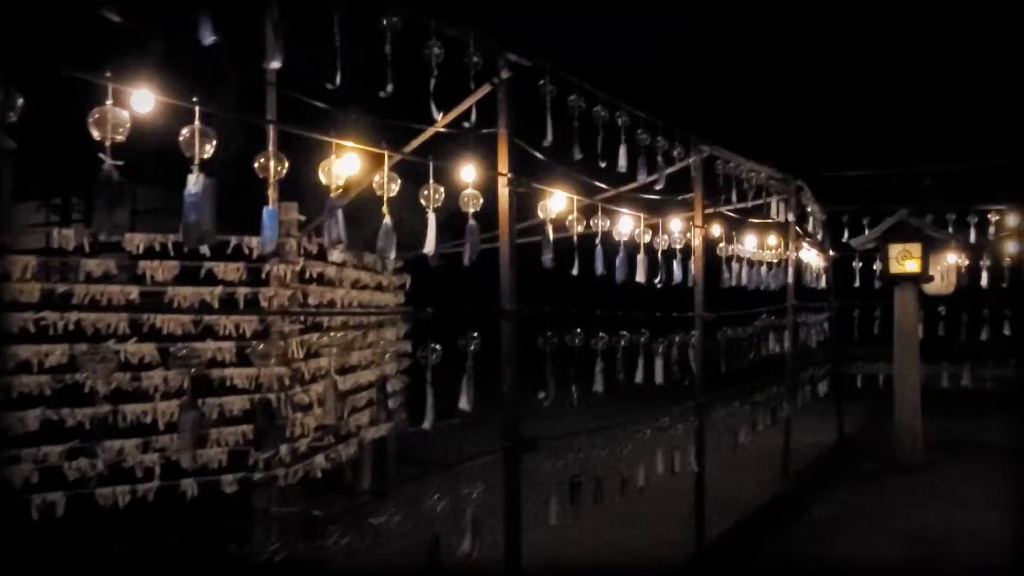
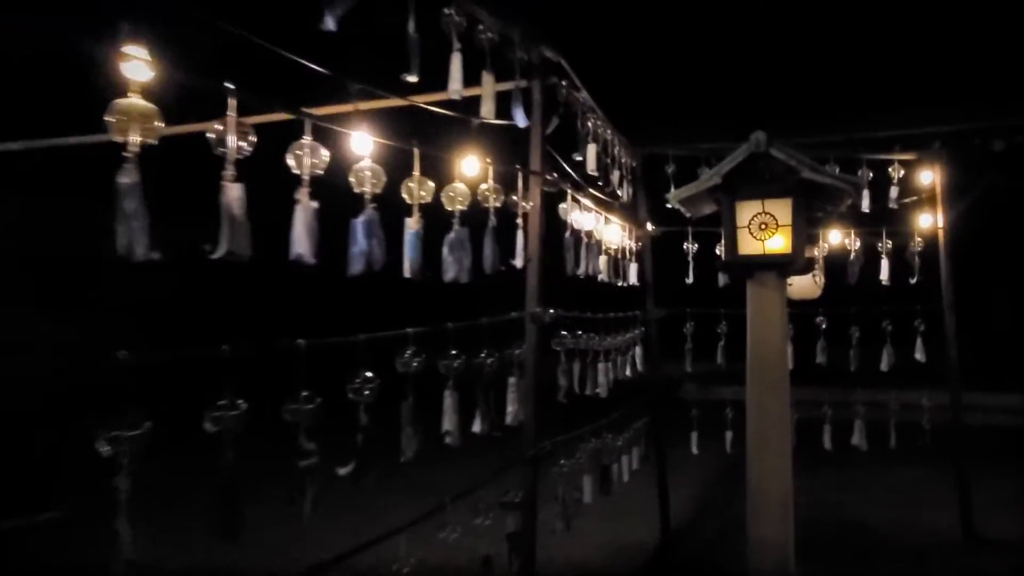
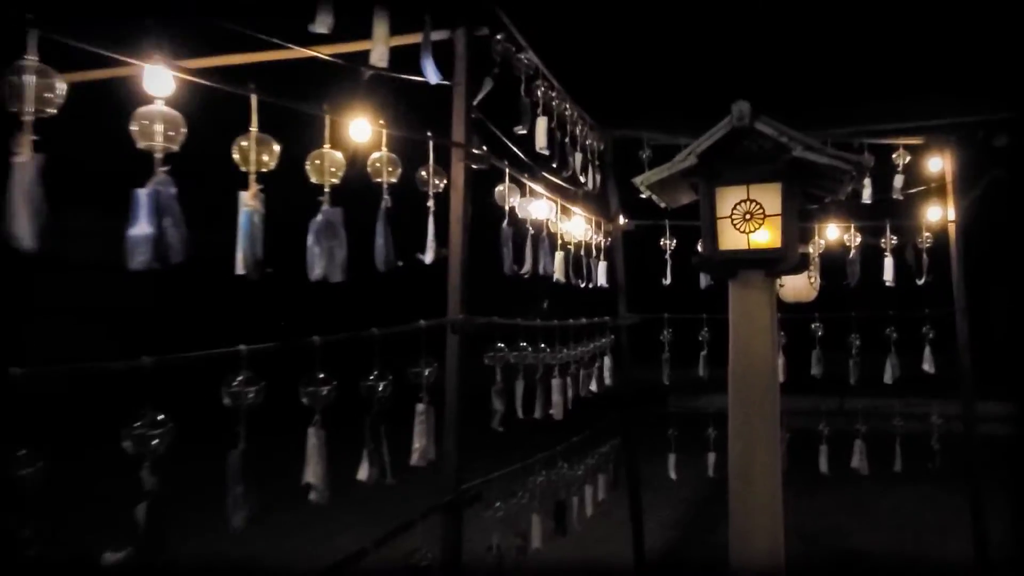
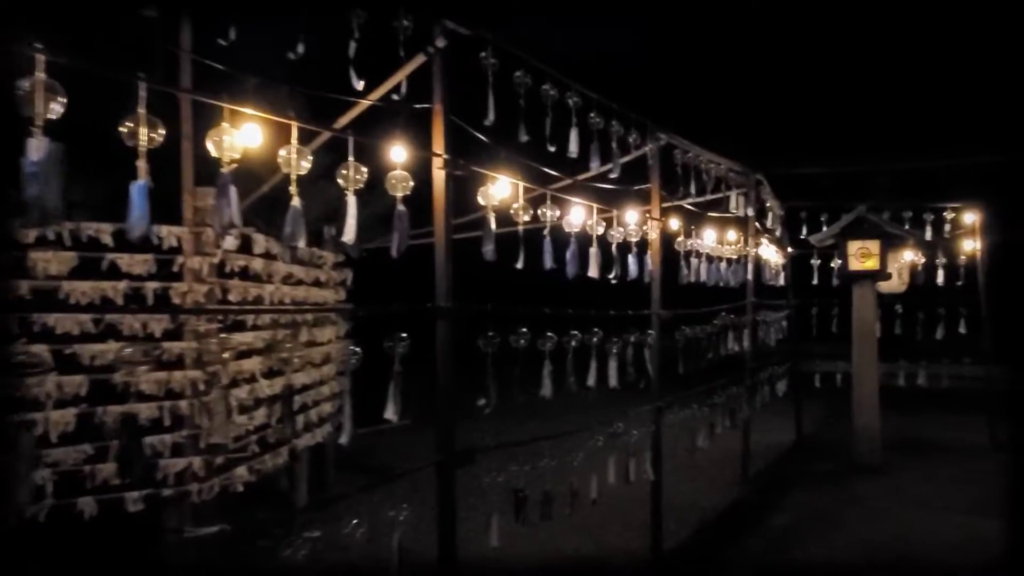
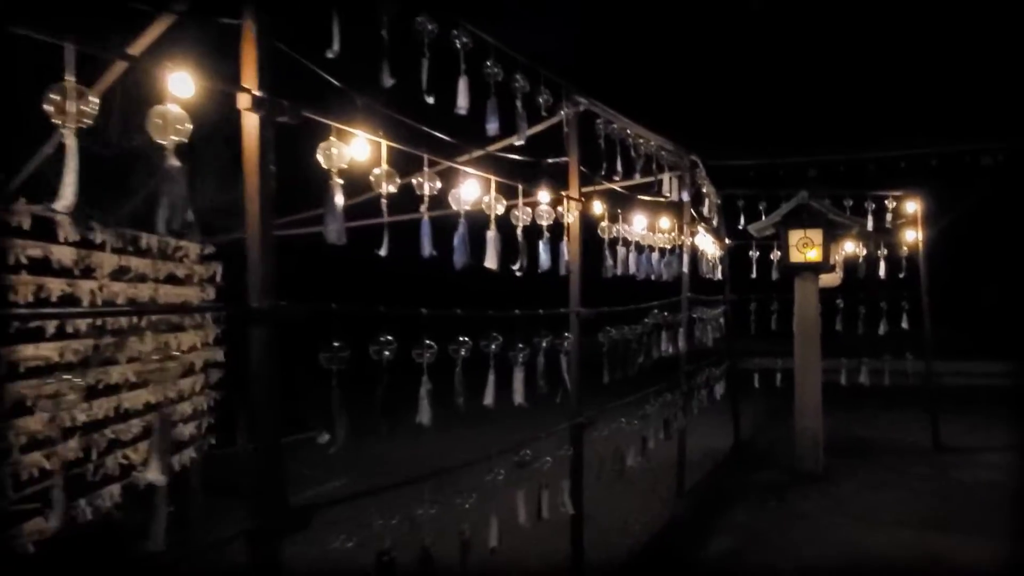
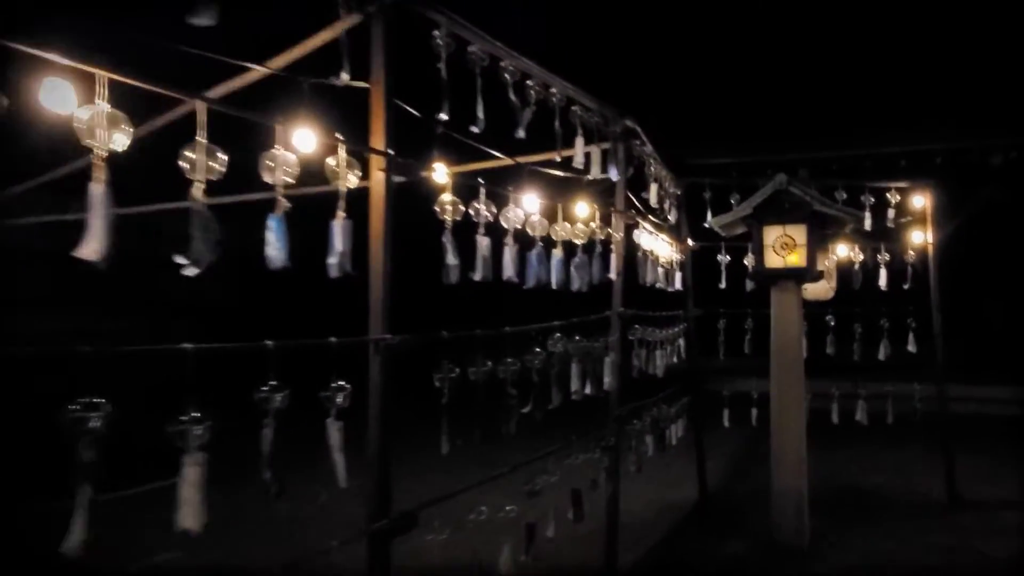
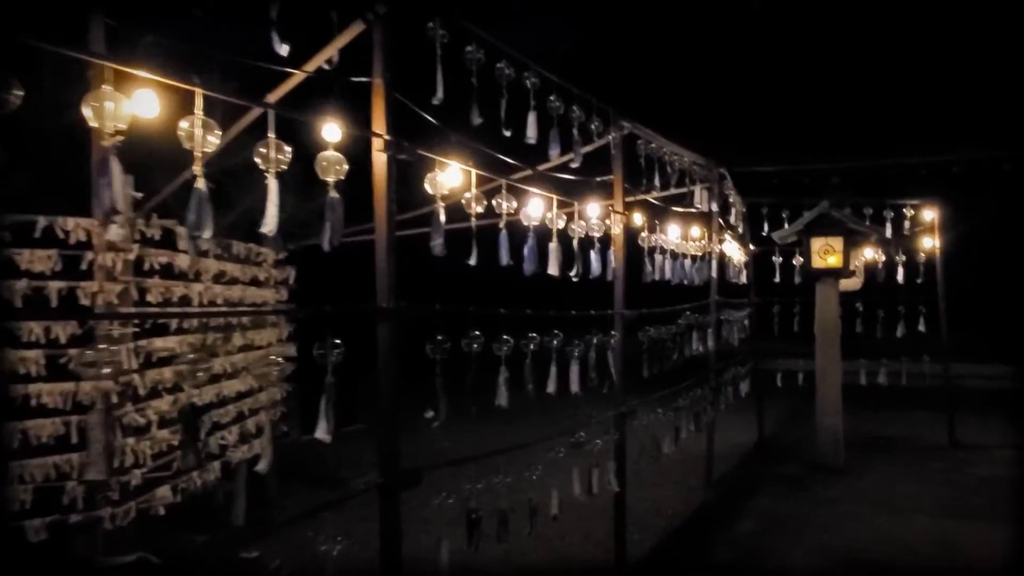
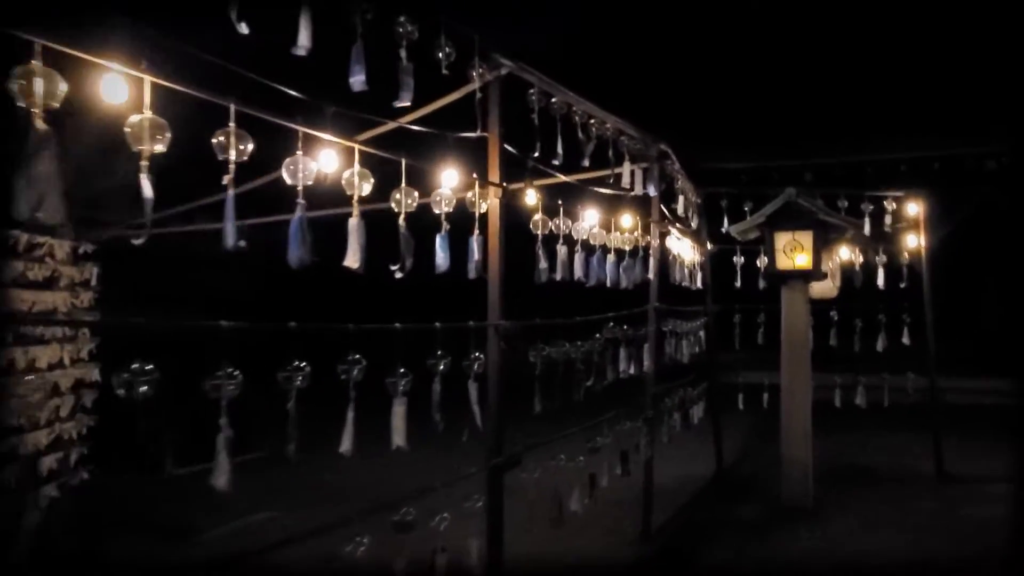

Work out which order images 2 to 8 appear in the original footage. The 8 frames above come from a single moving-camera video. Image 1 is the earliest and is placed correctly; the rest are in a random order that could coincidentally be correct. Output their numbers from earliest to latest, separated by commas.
4, 7, 5, 8, 6, 2, 3
